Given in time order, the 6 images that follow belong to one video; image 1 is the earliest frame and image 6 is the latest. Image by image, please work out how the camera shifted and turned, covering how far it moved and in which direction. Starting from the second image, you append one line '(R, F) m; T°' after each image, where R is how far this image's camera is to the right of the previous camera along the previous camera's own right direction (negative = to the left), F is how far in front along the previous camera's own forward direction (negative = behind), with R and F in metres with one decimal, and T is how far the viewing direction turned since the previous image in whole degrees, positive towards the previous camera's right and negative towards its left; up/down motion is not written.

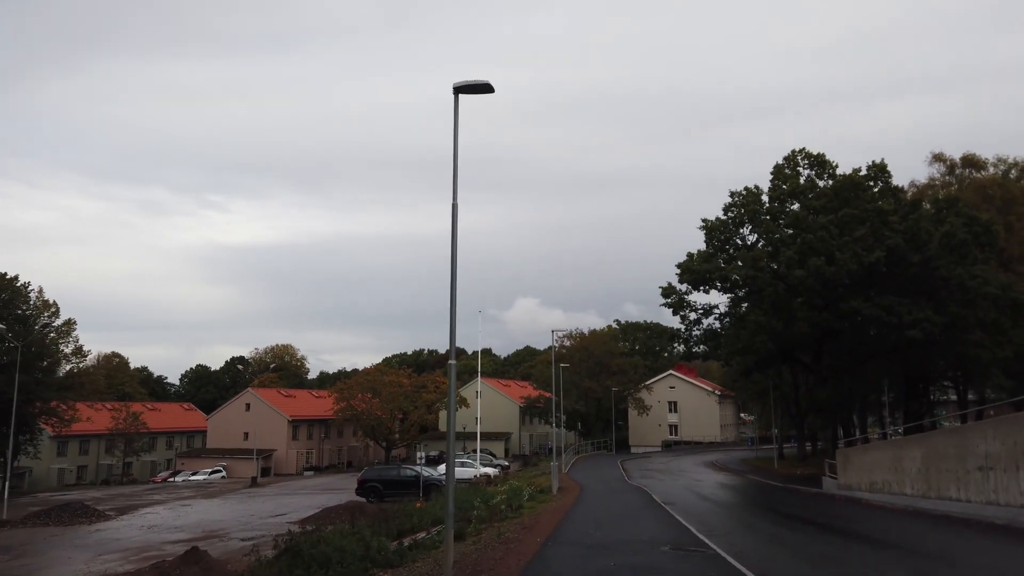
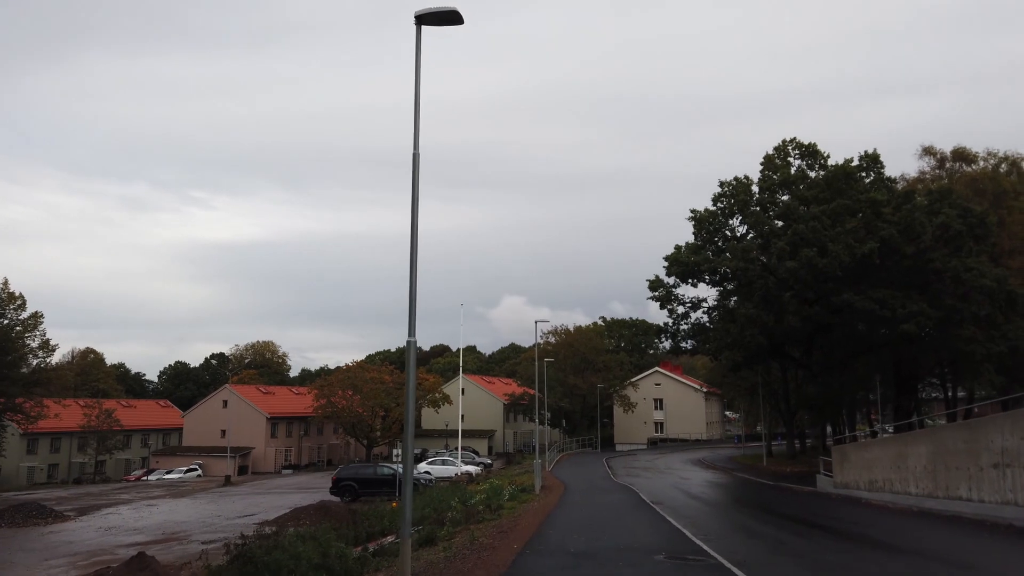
(+0.1, +1.2) m; +1°
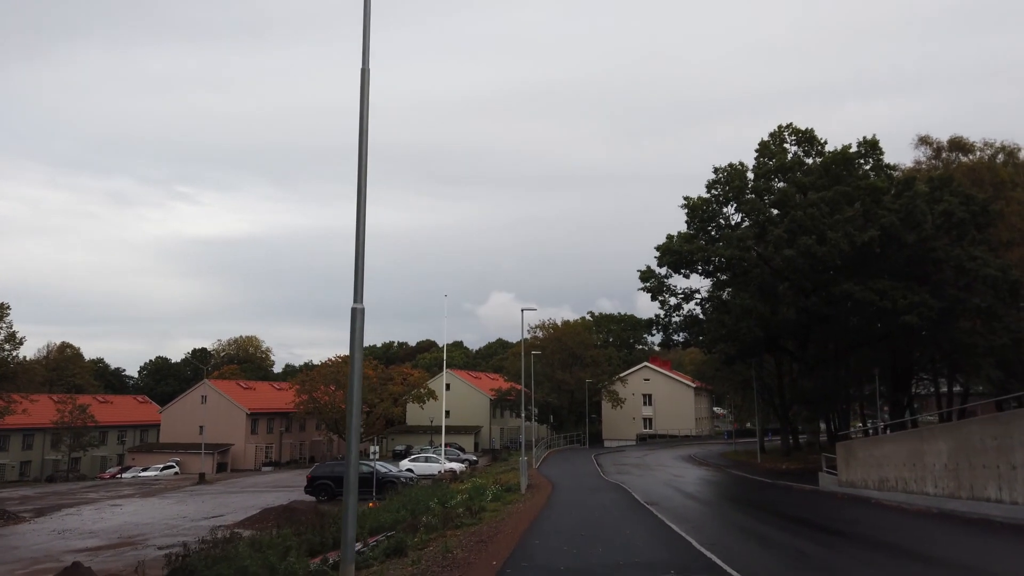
(+0.1, +1.4) m; +1°
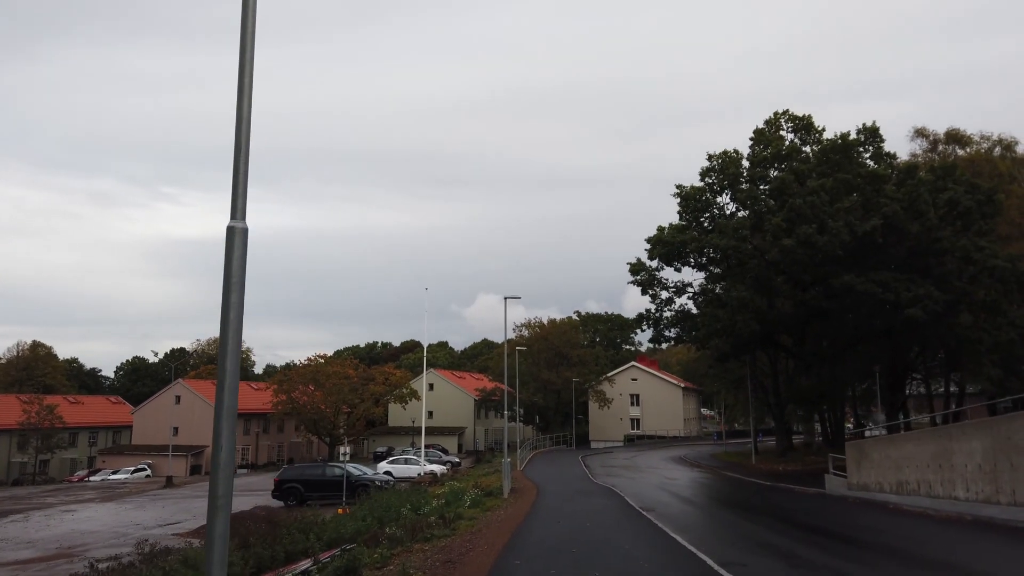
(+0.1, +1.7) m; +1°
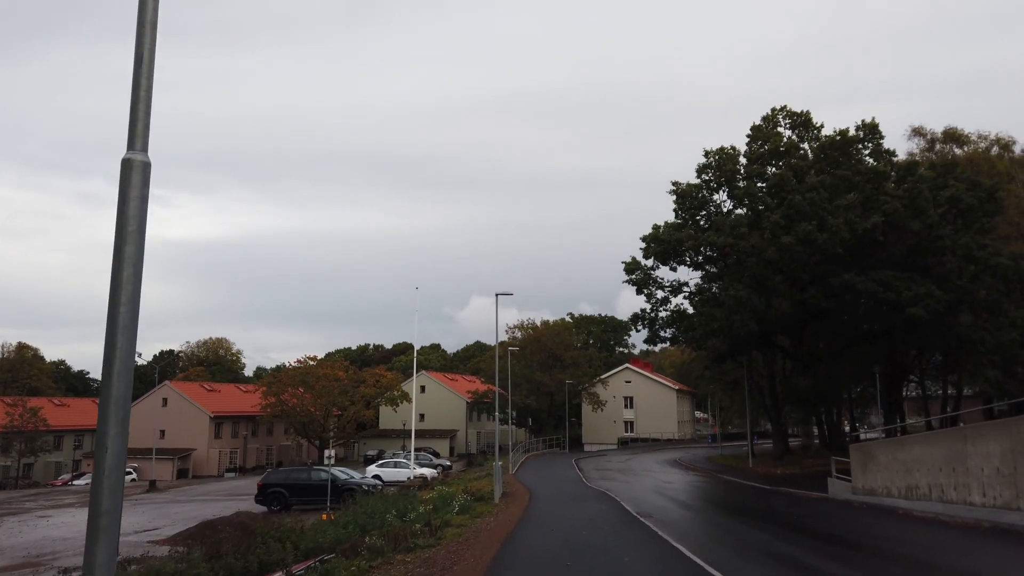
(0.0, +0.8) m; +1°
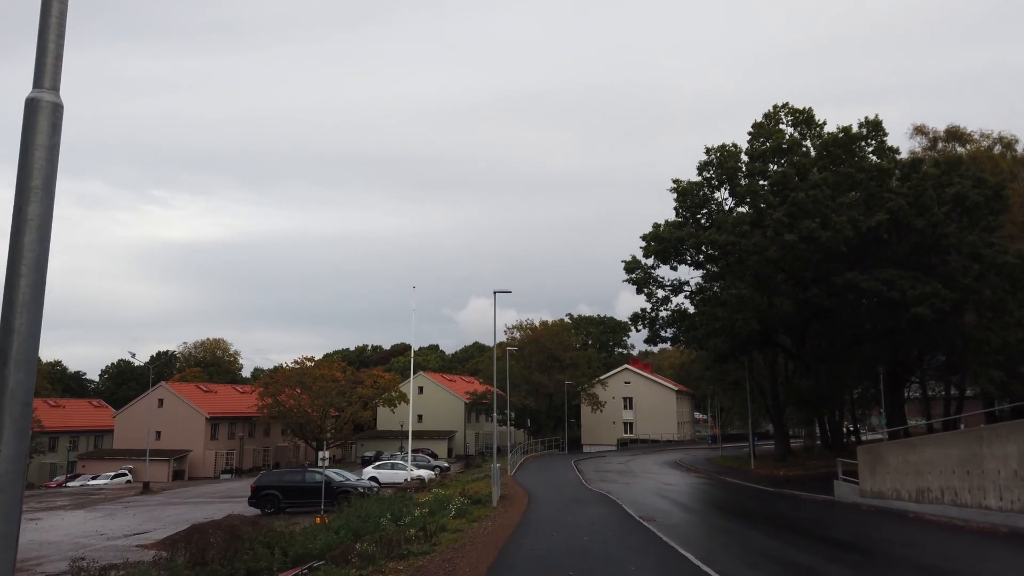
(0.0, +0.5) m; 0°
